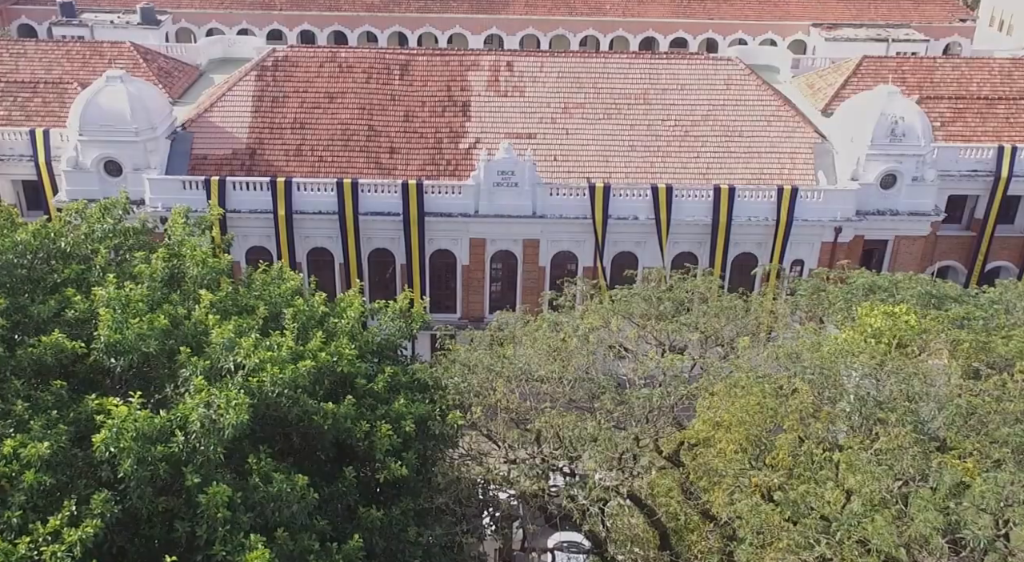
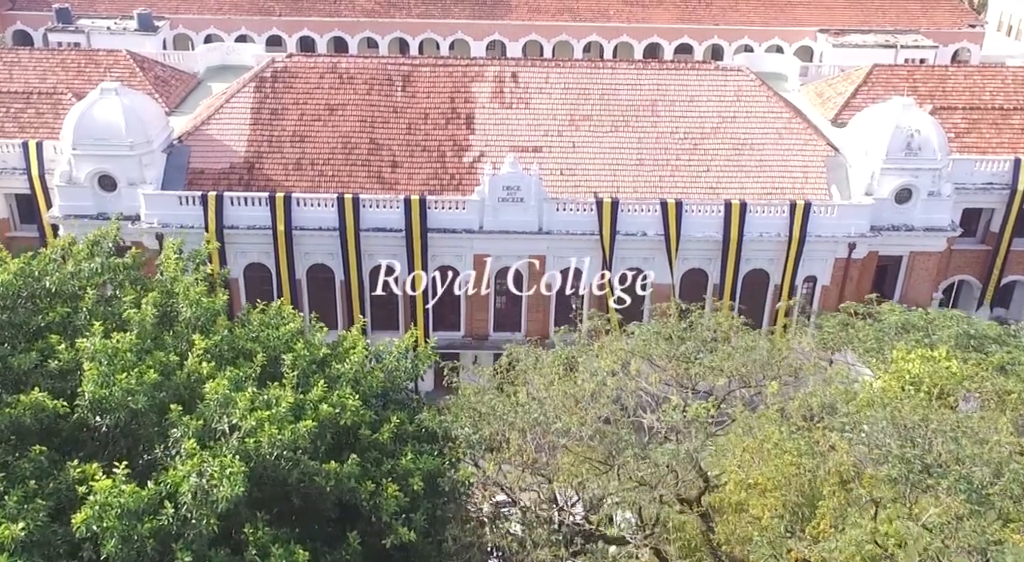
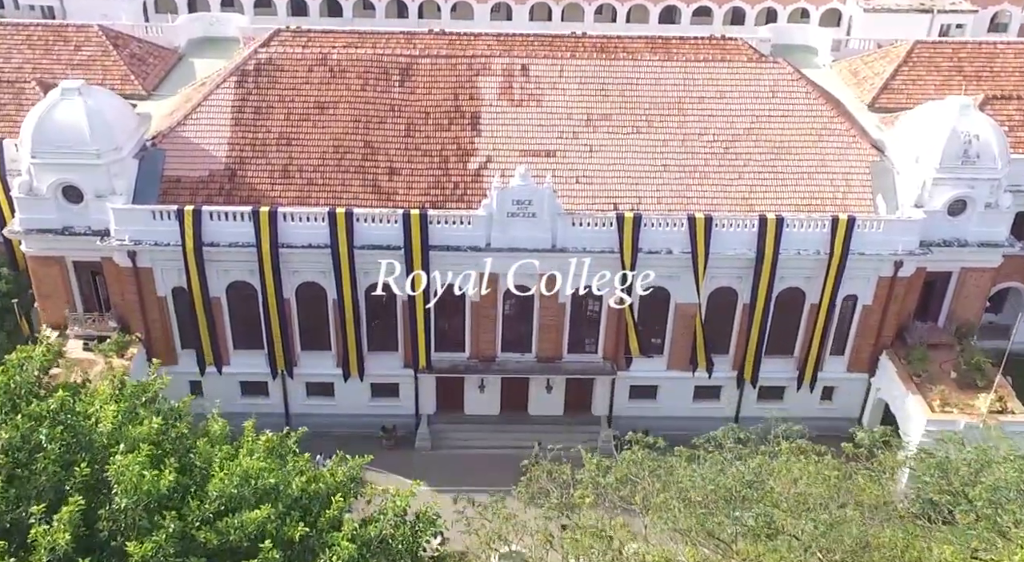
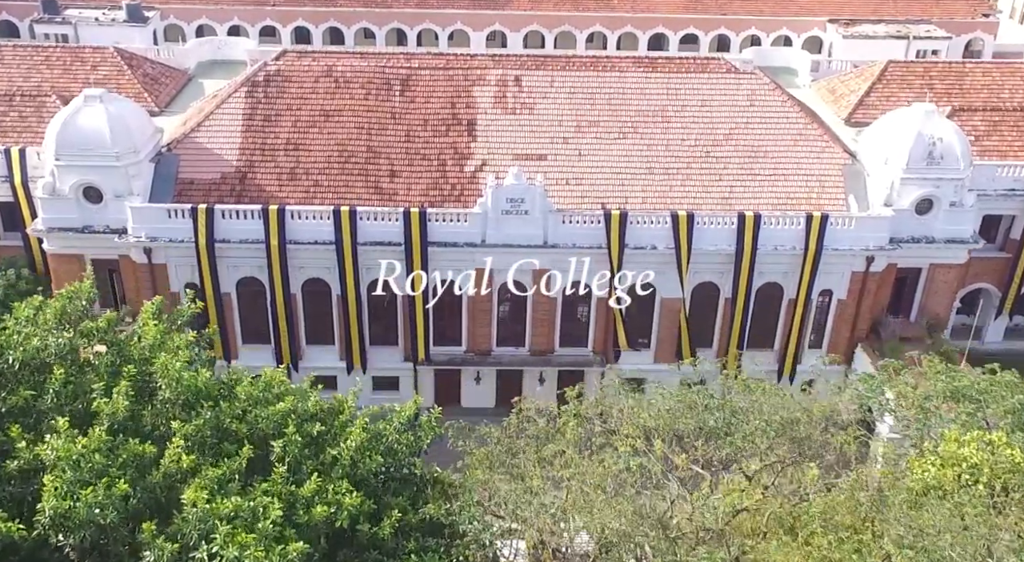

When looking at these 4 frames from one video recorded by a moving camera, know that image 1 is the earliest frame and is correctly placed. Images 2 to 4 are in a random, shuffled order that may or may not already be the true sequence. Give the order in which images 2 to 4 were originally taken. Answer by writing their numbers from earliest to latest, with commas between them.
2, 4, 3
